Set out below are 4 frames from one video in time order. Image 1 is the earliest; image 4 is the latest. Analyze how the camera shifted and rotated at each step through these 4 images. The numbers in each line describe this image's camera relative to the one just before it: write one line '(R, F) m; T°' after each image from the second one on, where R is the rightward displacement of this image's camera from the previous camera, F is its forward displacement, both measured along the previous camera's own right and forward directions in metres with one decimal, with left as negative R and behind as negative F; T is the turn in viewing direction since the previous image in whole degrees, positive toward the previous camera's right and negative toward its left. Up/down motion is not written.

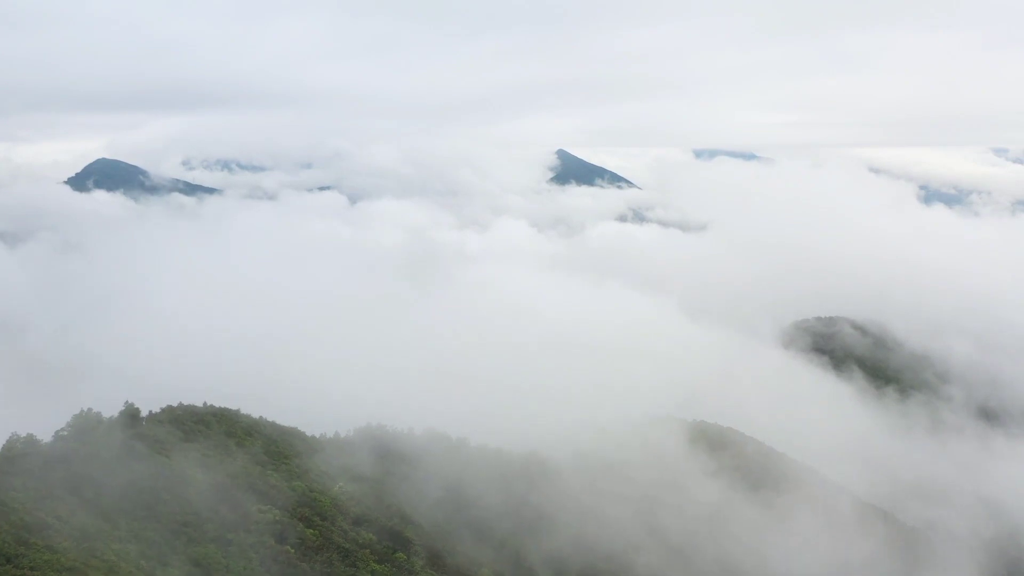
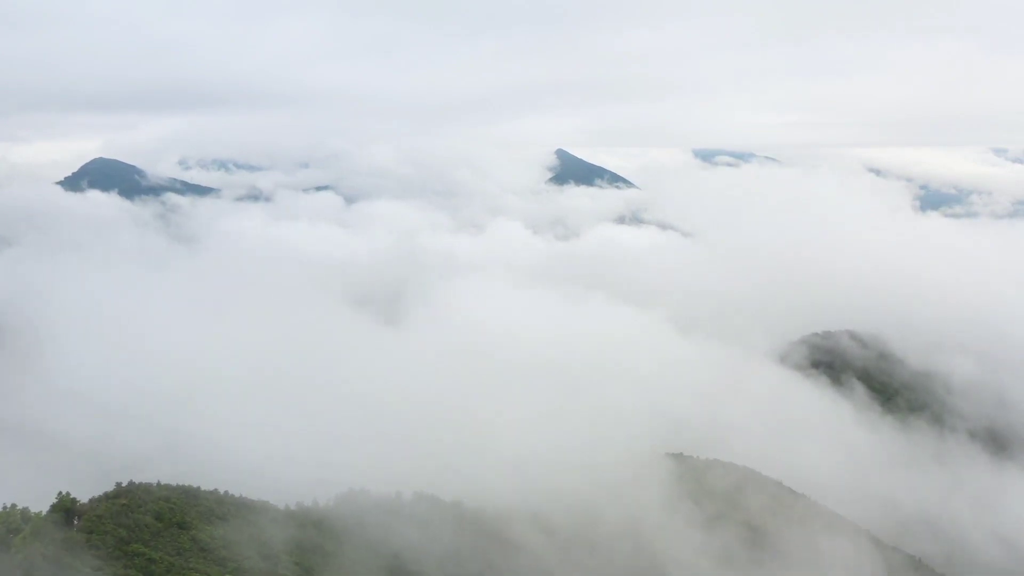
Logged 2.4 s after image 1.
(+3.5, +6.5) m; 0°
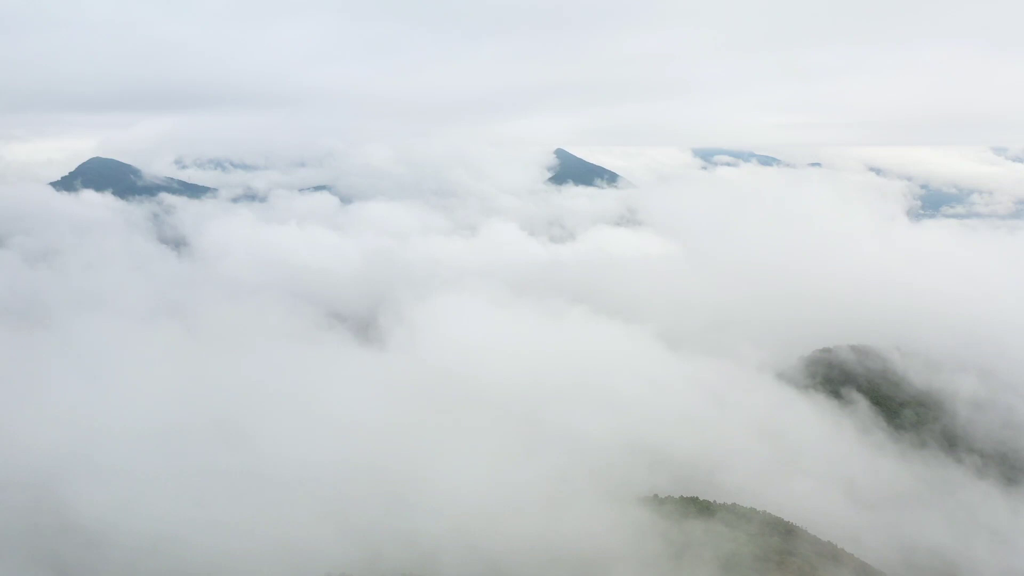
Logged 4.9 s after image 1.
(+4.4, +8.4) m; 0°
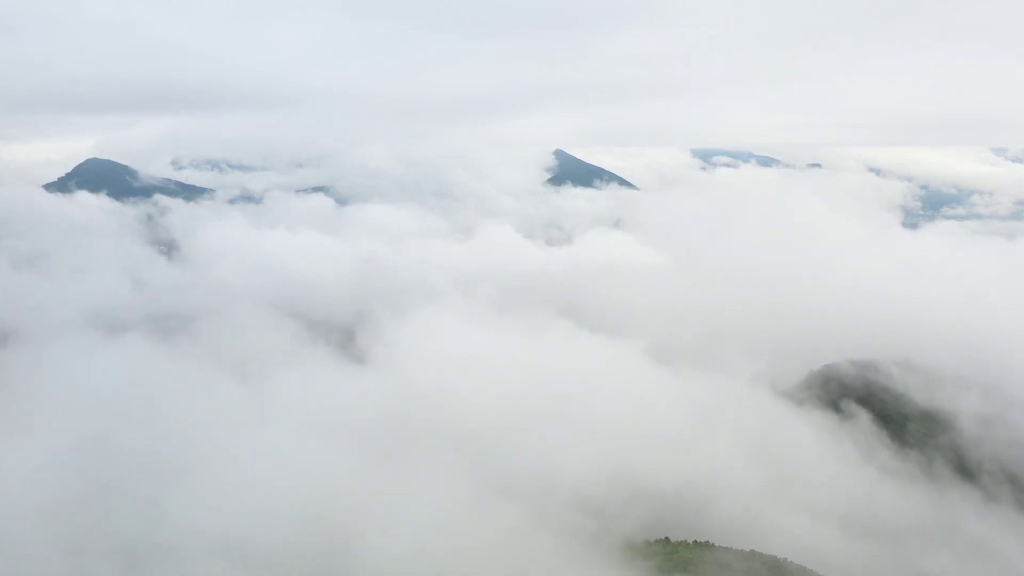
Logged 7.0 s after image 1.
(+3.5, +7.3) m; 0°
